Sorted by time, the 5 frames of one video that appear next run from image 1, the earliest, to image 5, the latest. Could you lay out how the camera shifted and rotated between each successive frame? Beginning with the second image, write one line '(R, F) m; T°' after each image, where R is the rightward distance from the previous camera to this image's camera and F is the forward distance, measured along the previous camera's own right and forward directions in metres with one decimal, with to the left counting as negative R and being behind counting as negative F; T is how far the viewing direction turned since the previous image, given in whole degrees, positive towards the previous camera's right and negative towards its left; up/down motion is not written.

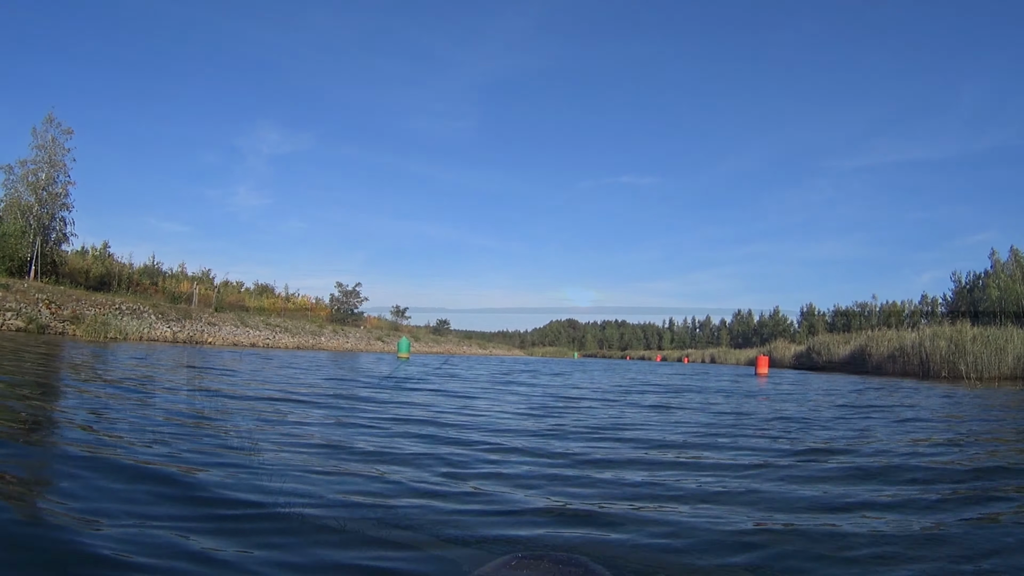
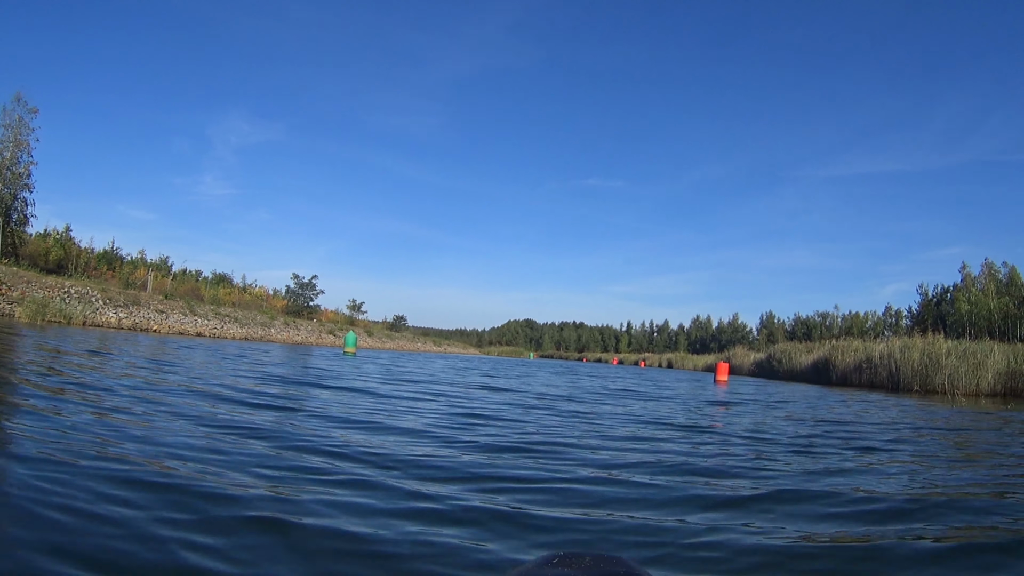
(+0.4, +1.2) m; +3°
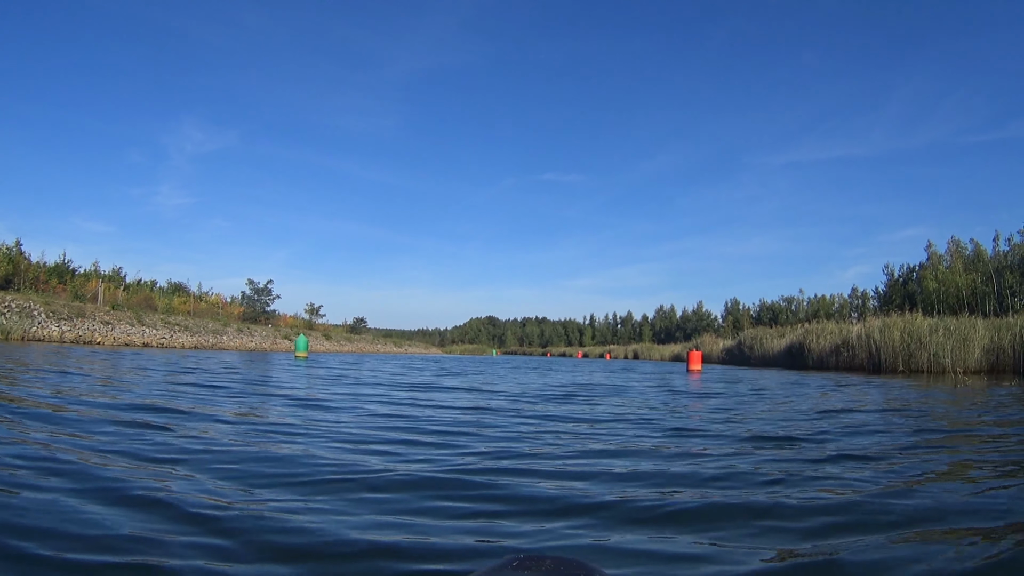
(+0.1, +0.9) m; +3°
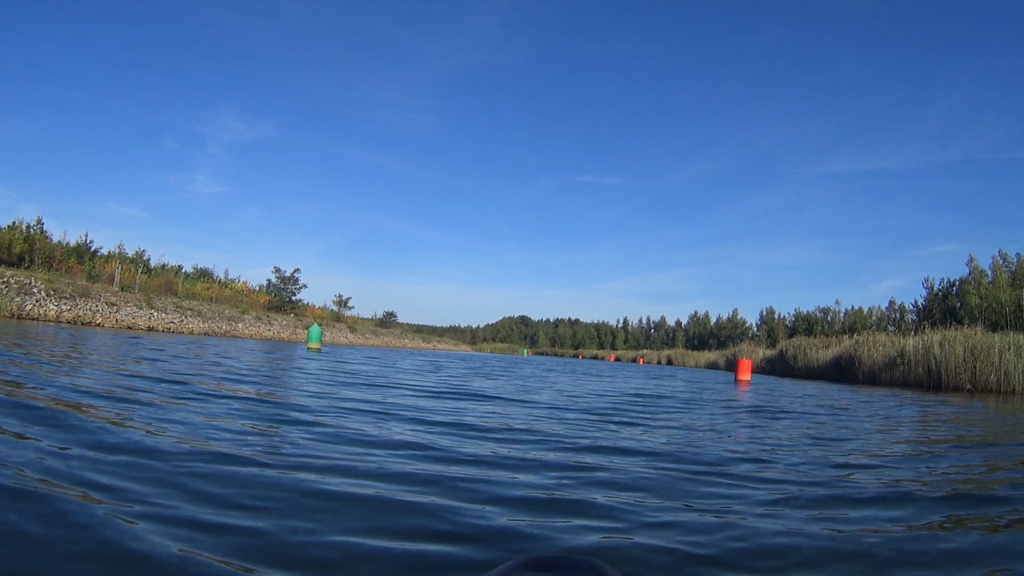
(-0.5, -0.5) m; -2°
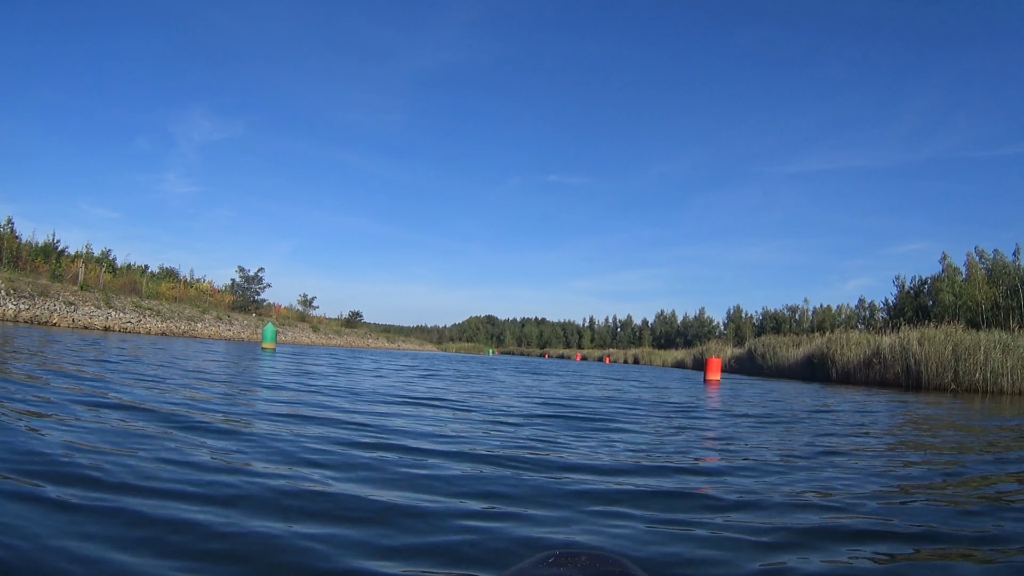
(+0.3, +0.8) m; +2°
